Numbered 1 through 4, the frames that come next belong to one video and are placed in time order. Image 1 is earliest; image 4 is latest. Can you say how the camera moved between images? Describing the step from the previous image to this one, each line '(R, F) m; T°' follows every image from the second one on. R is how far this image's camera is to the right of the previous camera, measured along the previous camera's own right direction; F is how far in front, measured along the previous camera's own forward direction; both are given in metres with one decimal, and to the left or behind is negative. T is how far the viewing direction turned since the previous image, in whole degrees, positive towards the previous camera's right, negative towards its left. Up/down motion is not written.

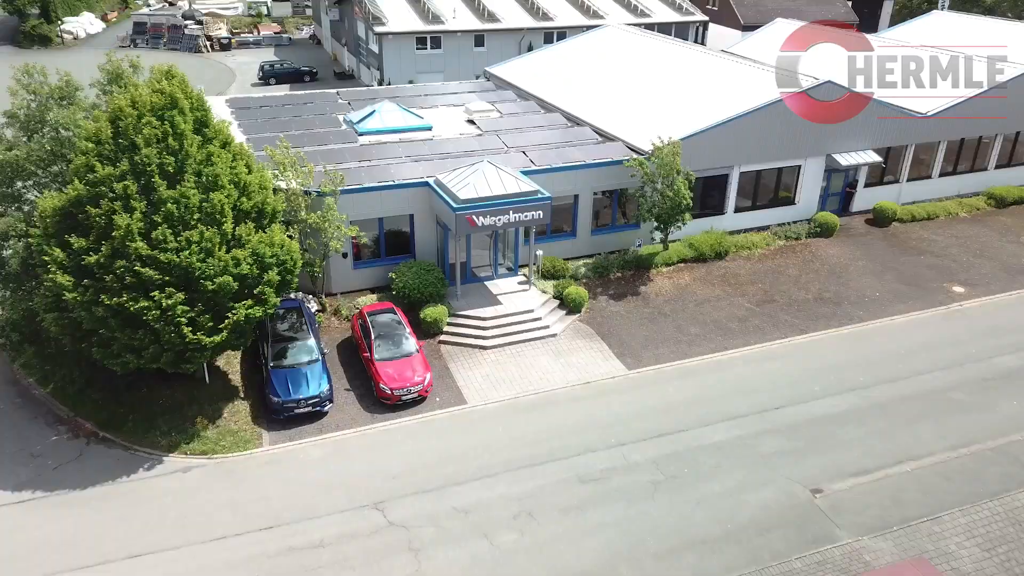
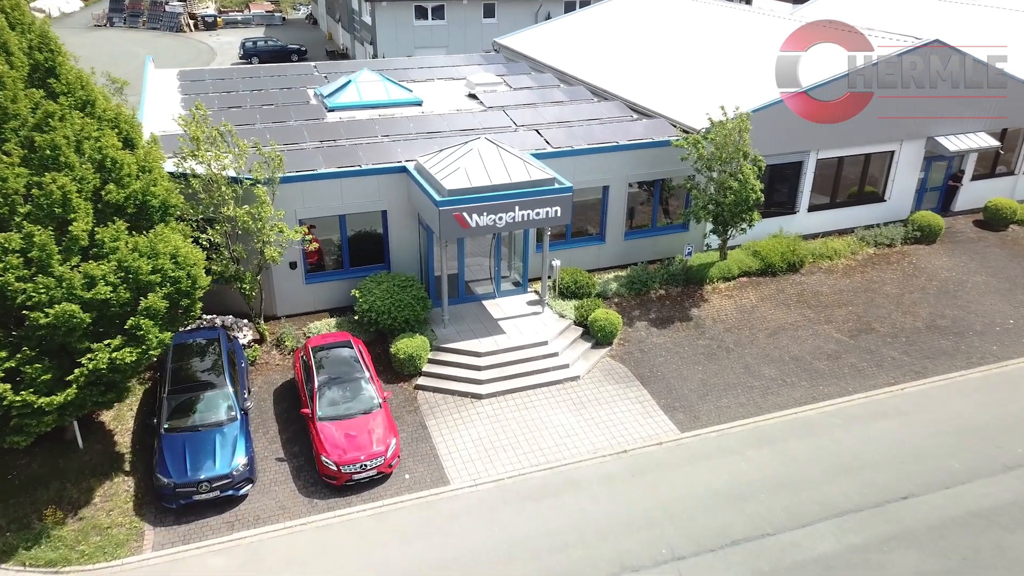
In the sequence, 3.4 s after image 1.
(+0.3, +6.7) m; -1°
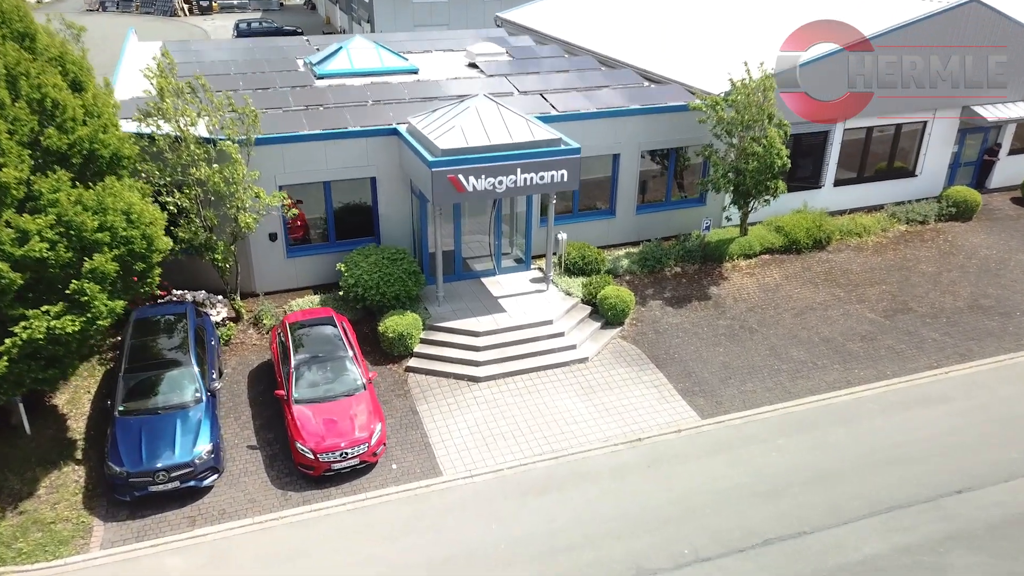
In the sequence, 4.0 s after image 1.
(+0.1, +1.7) m; 0°
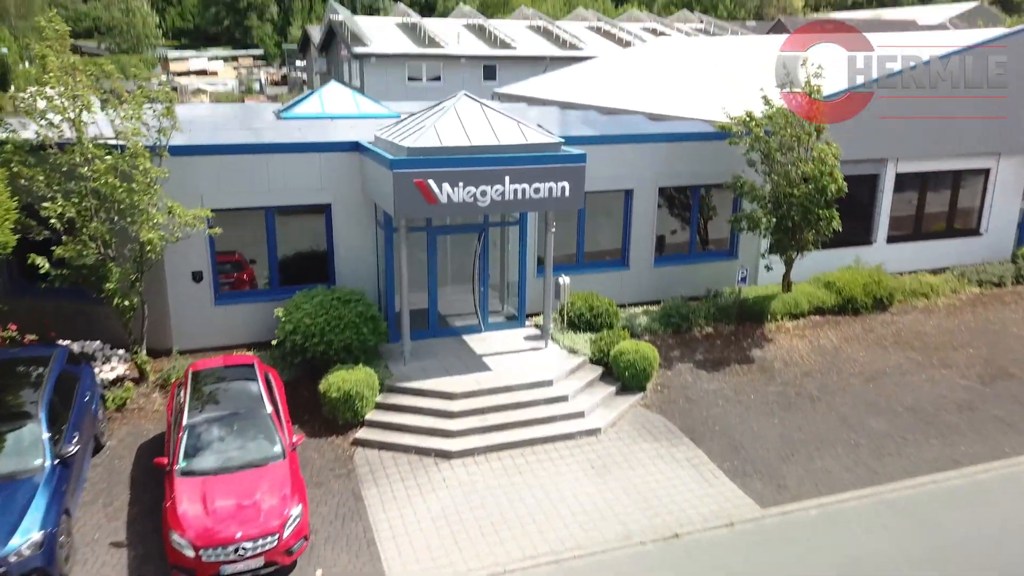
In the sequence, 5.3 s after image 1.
(+0.3, +3.9) m; 0°
